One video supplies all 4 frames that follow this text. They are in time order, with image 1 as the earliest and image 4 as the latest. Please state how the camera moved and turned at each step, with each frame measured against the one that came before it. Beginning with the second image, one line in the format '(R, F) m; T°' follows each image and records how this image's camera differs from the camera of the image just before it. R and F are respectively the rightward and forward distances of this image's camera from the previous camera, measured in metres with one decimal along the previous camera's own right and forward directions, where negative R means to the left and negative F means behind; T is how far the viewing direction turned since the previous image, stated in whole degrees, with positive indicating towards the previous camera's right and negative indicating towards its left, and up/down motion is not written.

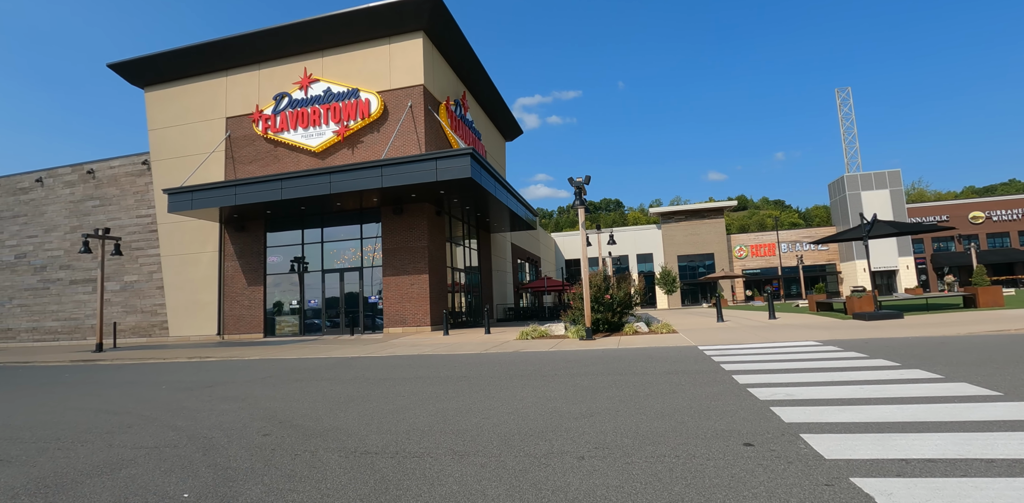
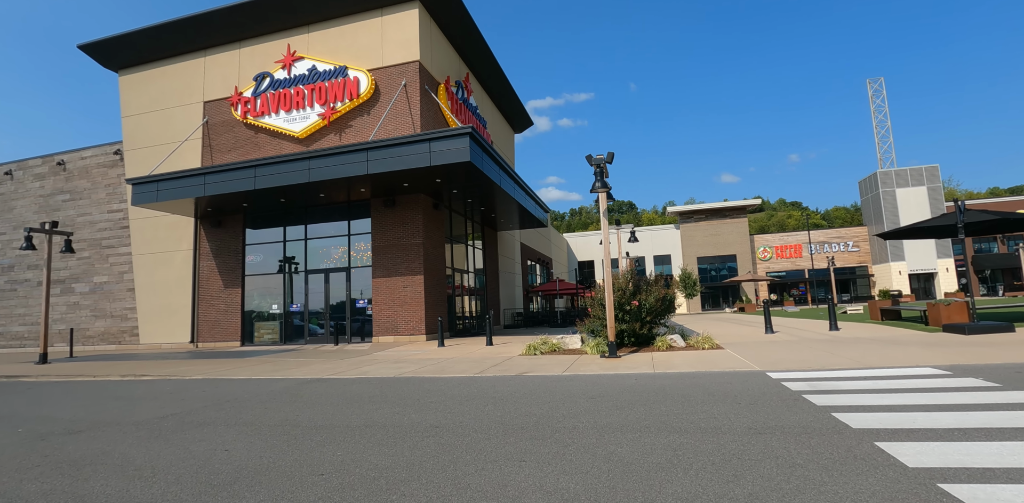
(+0.2, +2.7) m; -1°
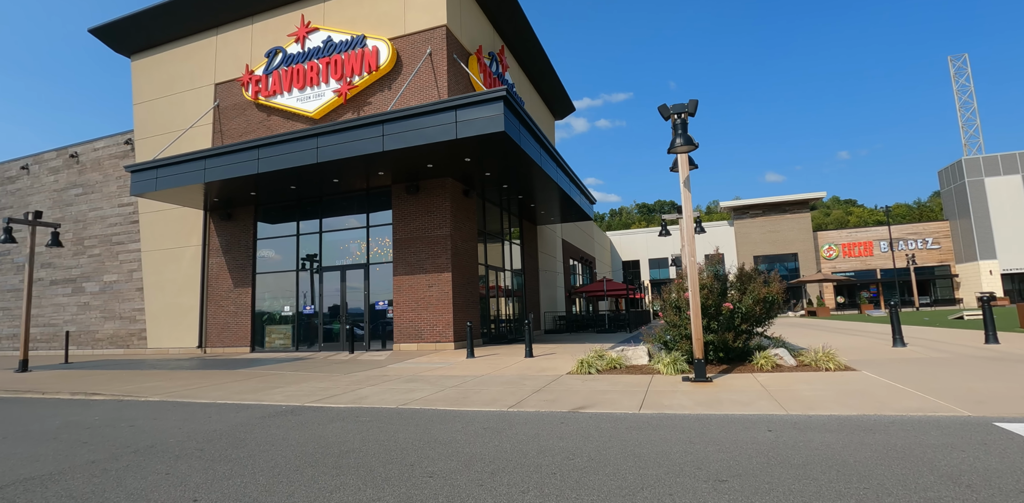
(-0.2, +2.9) m; -4°
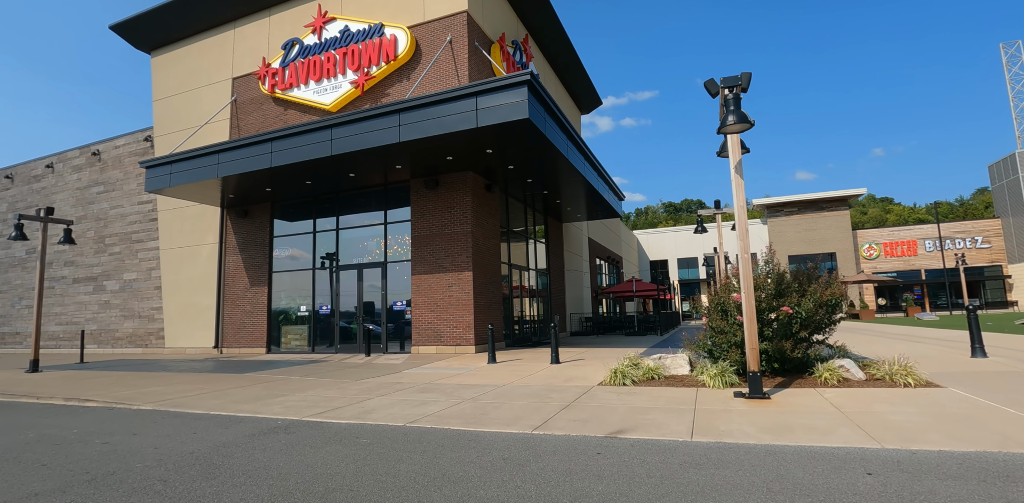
(0.0, +1.0) m; -3°
